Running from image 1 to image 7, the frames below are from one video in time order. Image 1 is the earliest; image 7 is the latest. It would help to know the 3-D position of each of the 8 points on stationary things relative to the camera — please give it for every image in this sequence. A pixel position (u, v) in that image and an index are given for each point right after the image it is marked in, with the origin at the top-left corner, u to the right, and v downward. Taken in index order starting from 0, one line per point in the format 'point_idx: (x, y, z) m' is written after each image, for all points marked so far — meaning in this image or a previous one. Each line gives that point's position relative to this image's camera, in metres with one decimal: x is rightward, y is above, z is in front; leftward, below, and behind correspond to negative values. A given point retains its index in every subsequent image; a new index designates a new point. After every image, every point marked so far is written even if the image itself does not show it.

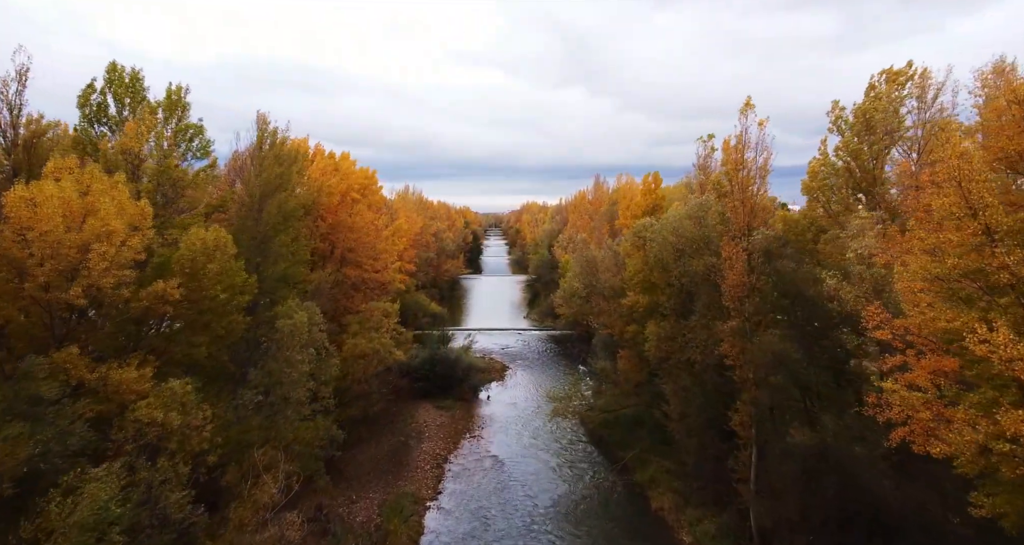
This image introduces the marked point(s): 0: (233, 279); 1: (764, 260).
0: (-7.1, -0.2, +16.5) m
1: (+7.4, +0.4, +19.0) m
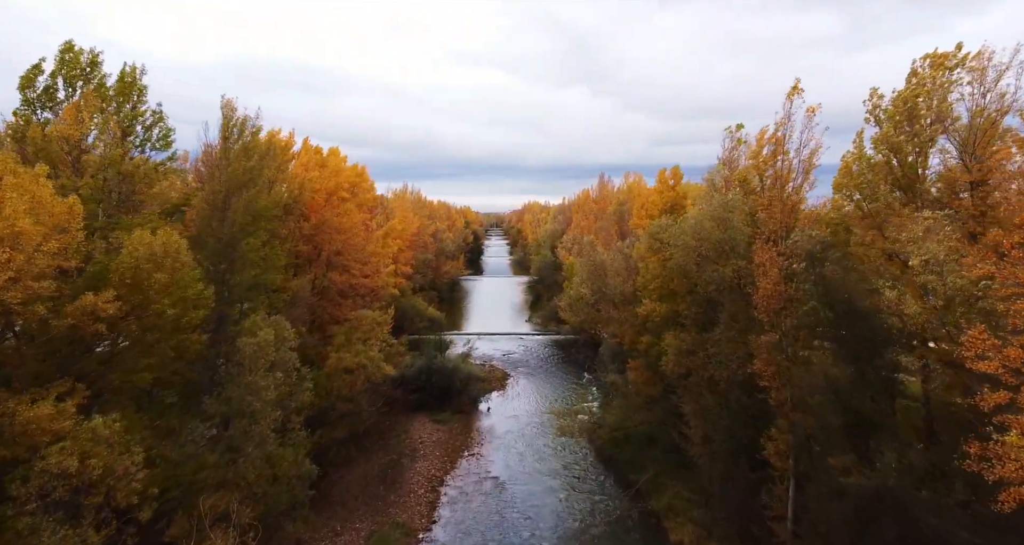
0: (-7.0, -0.4, +14.0) m
1: (+7.4, +0.2, +16.4) m
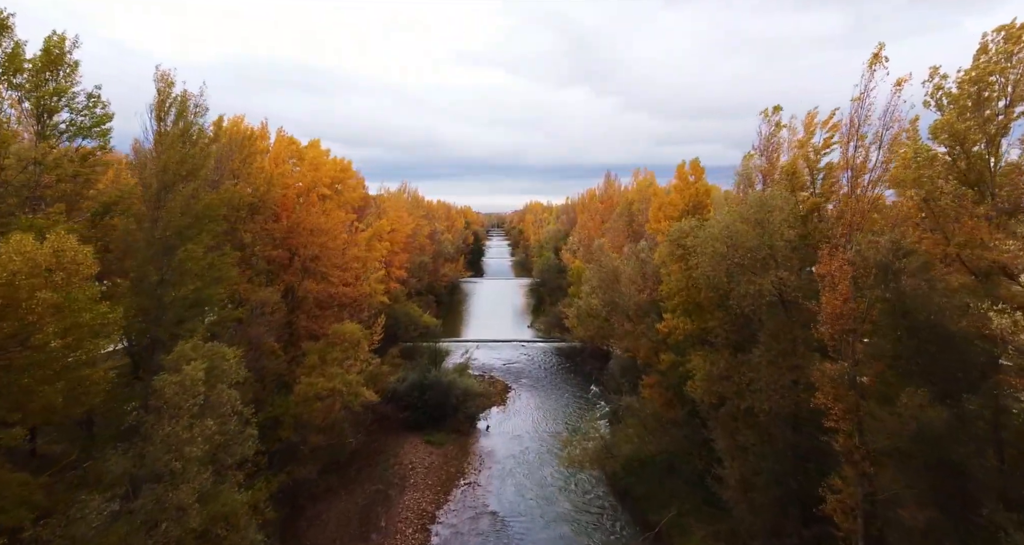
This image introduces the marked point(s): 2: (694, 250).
0: (-7.0, -0.7, +10.7) m
1: (+7.5, -0.1, +13.1) m
2: (+5.6, +0.7, +19.9) m
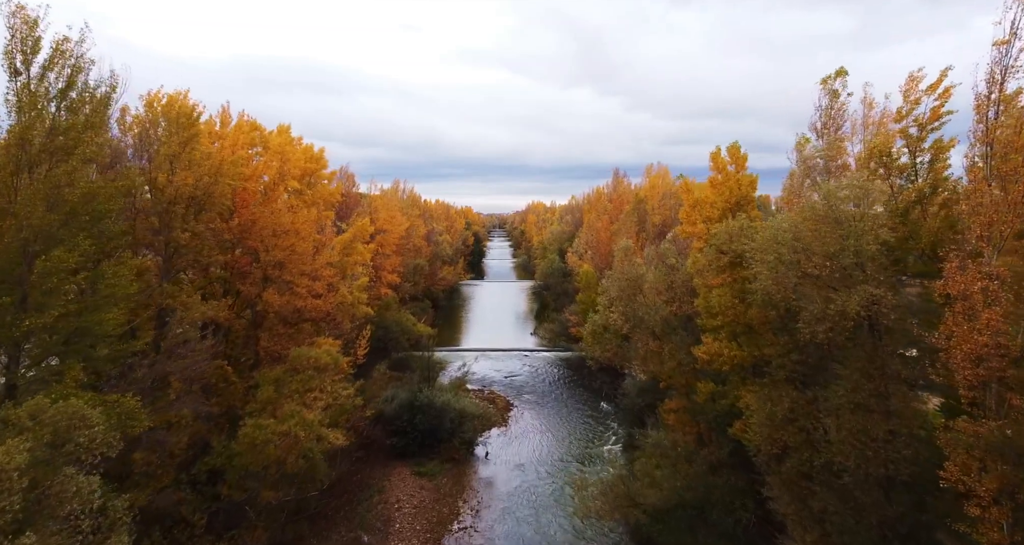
0: (-7.0, -0.9, +6.6) m
1: (+7.5, -0.4, +9.0) m
2: (+5.7, +0.4, +15.7) m
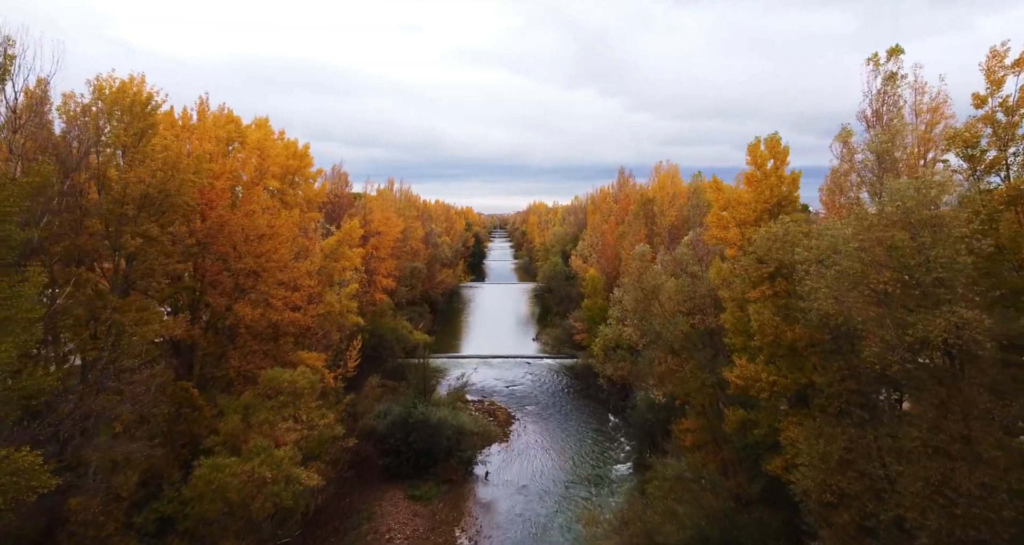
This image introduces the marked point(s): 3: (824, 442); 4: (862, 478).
0: (-6.9, -1.2, +4.3) m
1: (+7.6, -0.7, +6.7) m
2: (+5.8, +0.1, +13.4) m
3: (+5.9, -3.2, +12.2) m
4: (+6.3, -3.7, +11.6) m
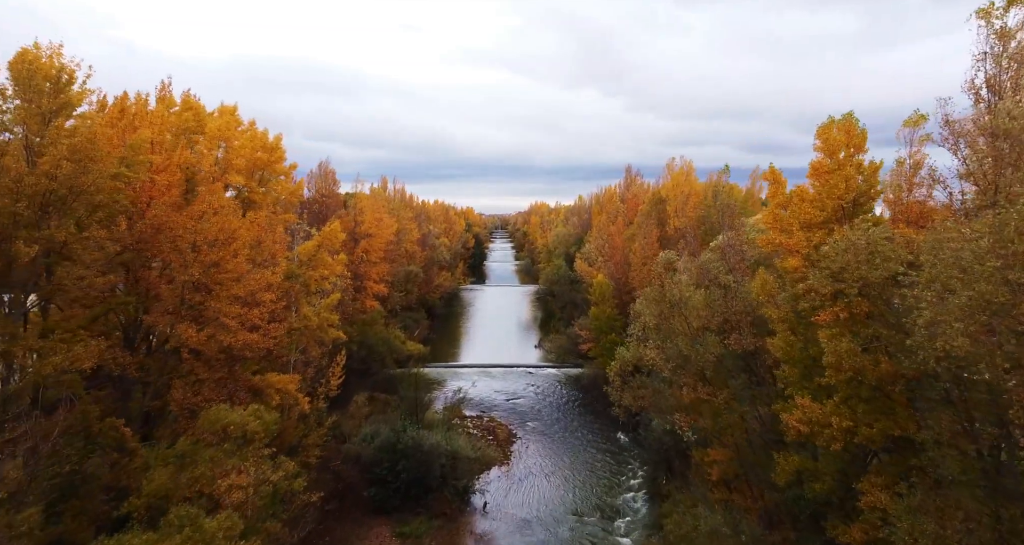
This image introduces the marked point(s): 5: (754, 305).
0: (-6.9, -1.5, +1.2) m
1: (+7.6, -0.9, +3.5) m
2: (+5.8, -0.2, +10.3) m
3: (+5.9, -3.5, +9.1) m
4: (+6.3, -4.0, +8.5) m
5: (+6.3, -0.9, +16.9) m
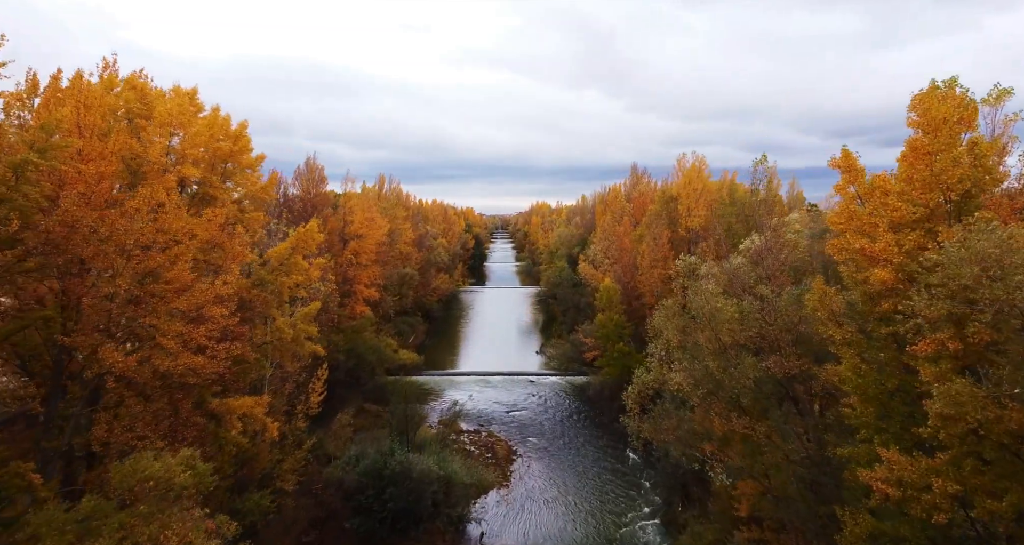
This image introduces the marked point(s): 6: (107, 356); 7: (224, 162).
0: (-6.9, -1.7, -1.5) m
1: (+7.5, -1.1, +0.9) m
2: (+5.7, -0.4, +7.6) m
3: (+5.9, -3.7, +6.4) m
4: (+6.3, -4.2, +5.8) m
5: (+6.3, -1.0, +14.2) m
6: (-7.4, -1.5, +11.9) m
7: (-8.1, +3.1, +18.3) m
